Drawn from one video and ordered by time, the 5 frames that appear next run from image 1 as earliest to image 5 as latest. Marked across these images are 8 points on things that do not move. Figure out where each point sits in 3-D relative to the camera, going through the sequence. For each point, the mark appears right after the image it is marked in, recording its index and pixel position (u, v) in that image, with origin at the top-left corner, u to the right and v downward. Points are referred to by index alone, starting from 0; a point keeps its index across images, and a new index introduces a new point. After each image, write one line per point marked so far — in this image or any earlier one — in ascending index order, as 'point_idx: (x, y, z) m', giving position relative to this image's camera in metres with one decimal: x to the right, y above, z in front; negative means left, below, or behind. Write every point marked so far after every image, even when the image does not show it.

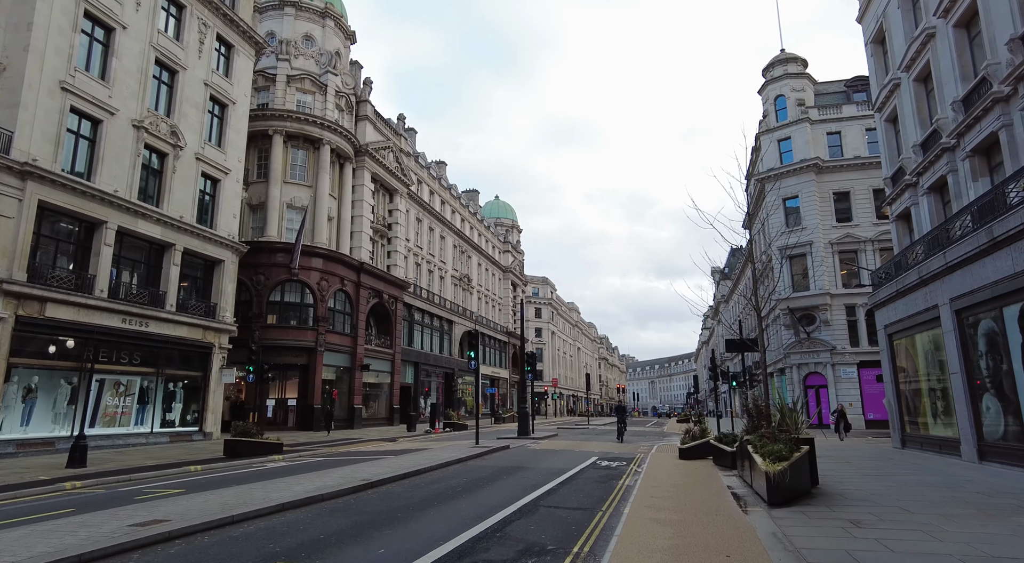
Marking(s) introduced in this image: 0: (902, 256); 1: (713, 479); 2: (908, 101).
0: (+11.8, +0.8, +17.8) m
1: (+4.1, -4.0, +11.9) m
2: (+12.1, +5.5, +18.1) m
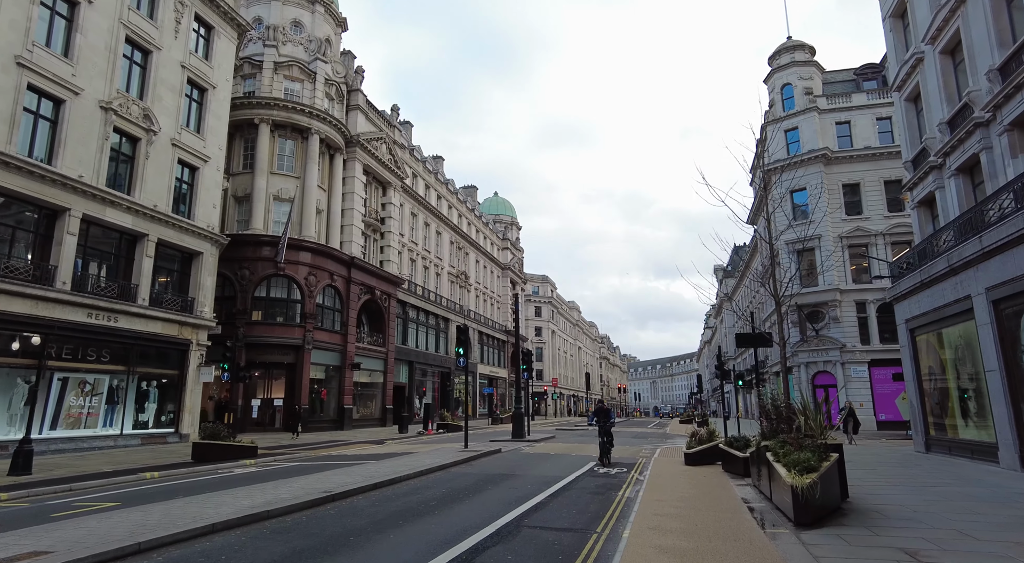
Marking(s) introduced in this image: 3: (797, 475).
0: (+11.6, +1.1, +16.4) m
1: (+3.8, -3.8, +10.6) m
2: (+11.9, +5.8, +16.7) m
3: (+3.6, -2.4, +7.5) m
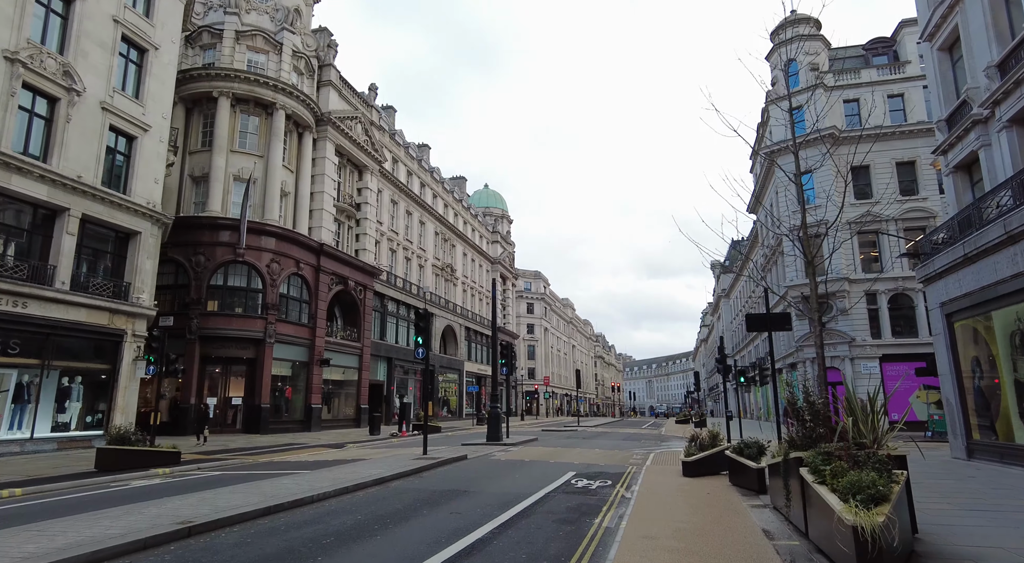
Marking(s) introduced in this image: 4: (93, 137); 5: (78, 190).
0: (+10.8, +1.6, +13.8) m
1: (+3.0, -3.2, +8.0) m
2: (+11.1, +6.4, +14.1) m
3: (+2.8, -1.9, +4.9) m
4: (-14.1, +4.9, +19.7) m
5: (-14.1, +3.0, +19.1) m
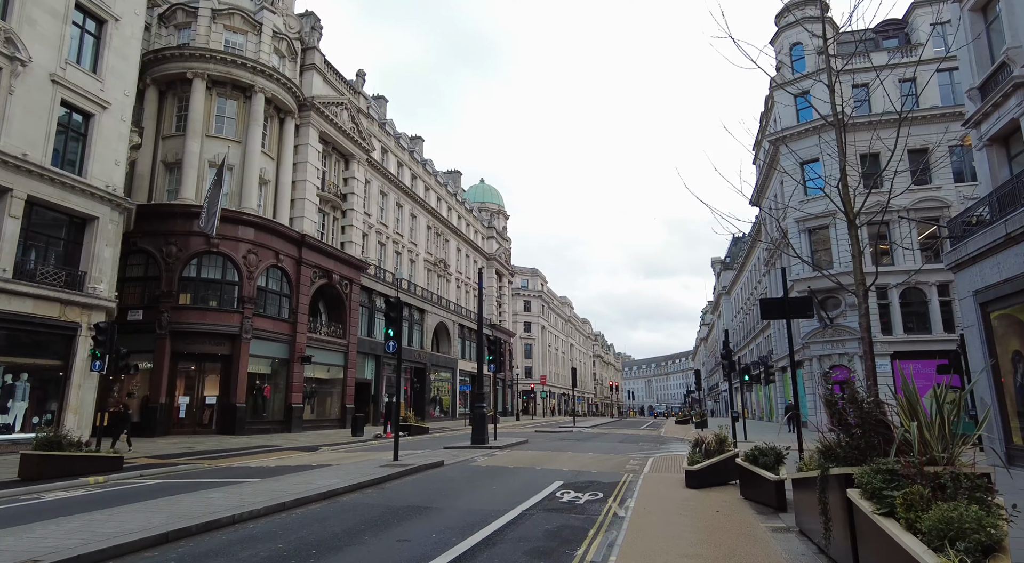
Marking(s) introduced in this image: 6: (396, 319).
0: (+10.4, +2.0, +12.2) m
1: (+2.6, -2.8, +6.4) m
2: (+10.7, +6.7, +12.5) m
3: (+2.4, -1.5, +3.3) m
4: (-14.5, +5.2, +18.1) m
5: (-14.5, +3.3, +17.4) m
6: (-2.8, -0.9, +13.9) m
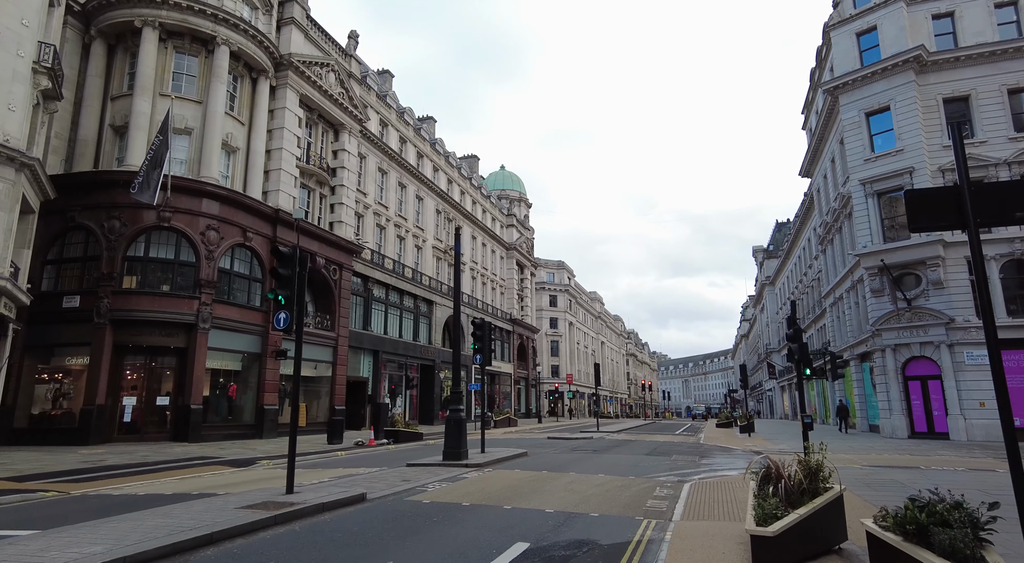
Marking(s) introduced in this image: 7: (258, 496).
0: (+9.6, +3.1, +6.9) m
1: (+1.6, -1.9, +1.5) m
2: (+9.8, +7.8, +7.2) m
3: (+1.2, -0.5, -1.6) m
4: (-15.0, +6.0, +14.2) m
5: (-15.0, +4.1, +13.5) m
6: (-3.5, 0.0, +9.3) m
7: (-3.8, -3.2, +8.8) m
